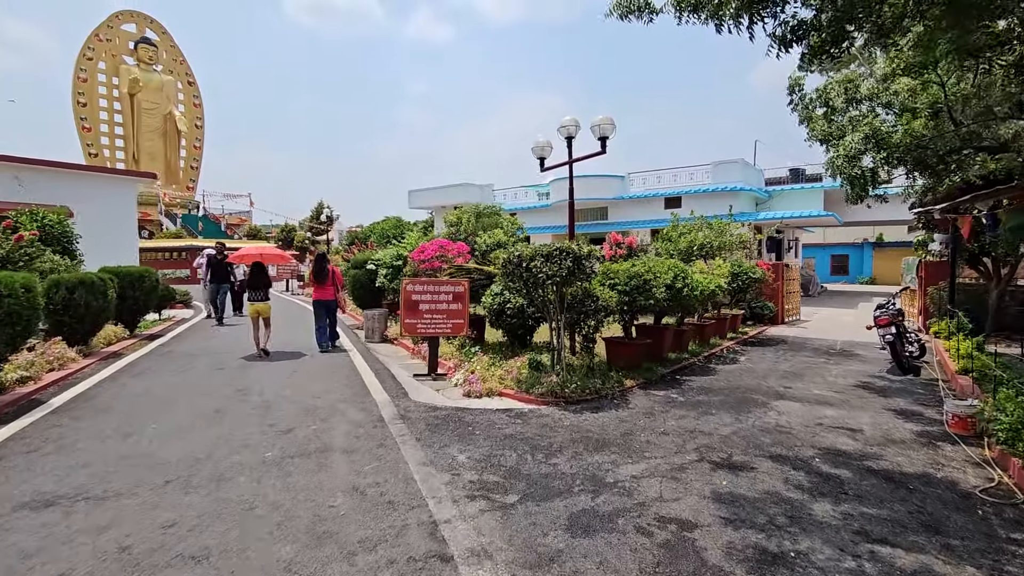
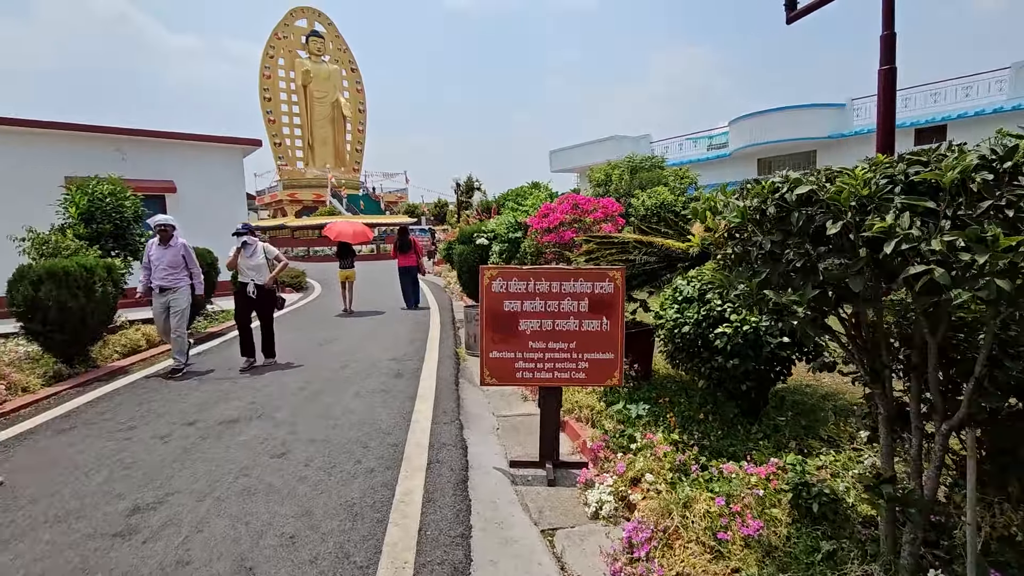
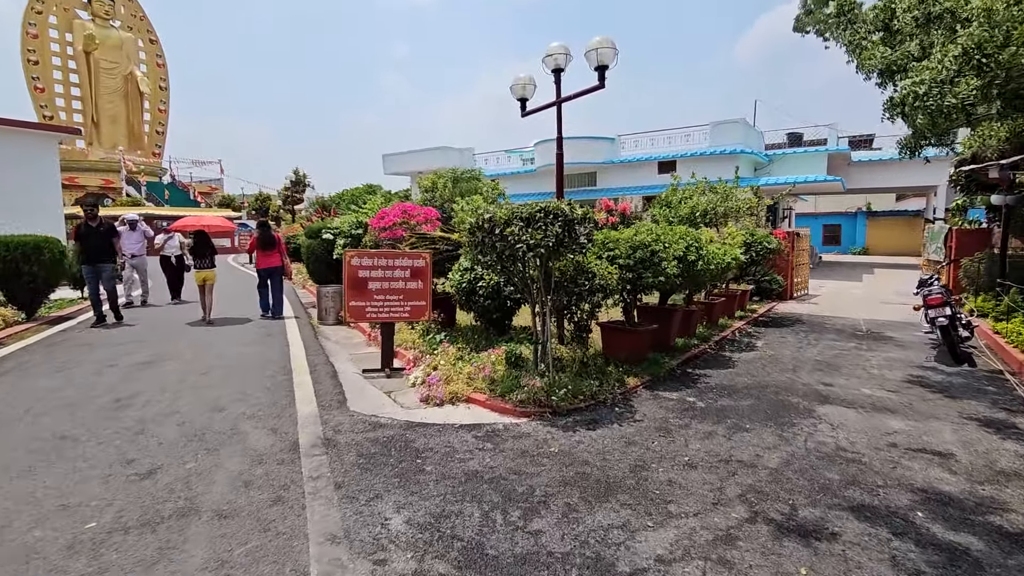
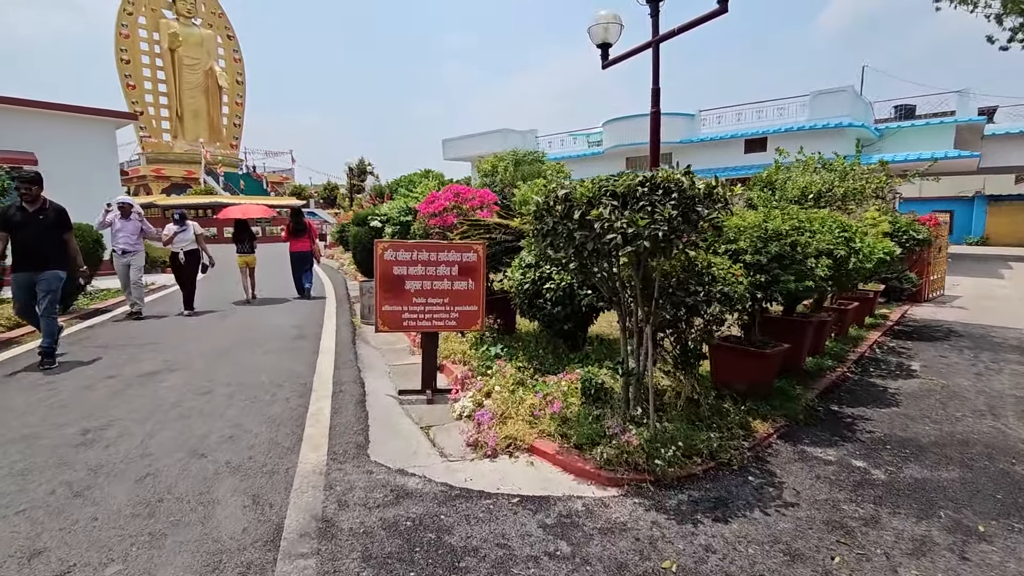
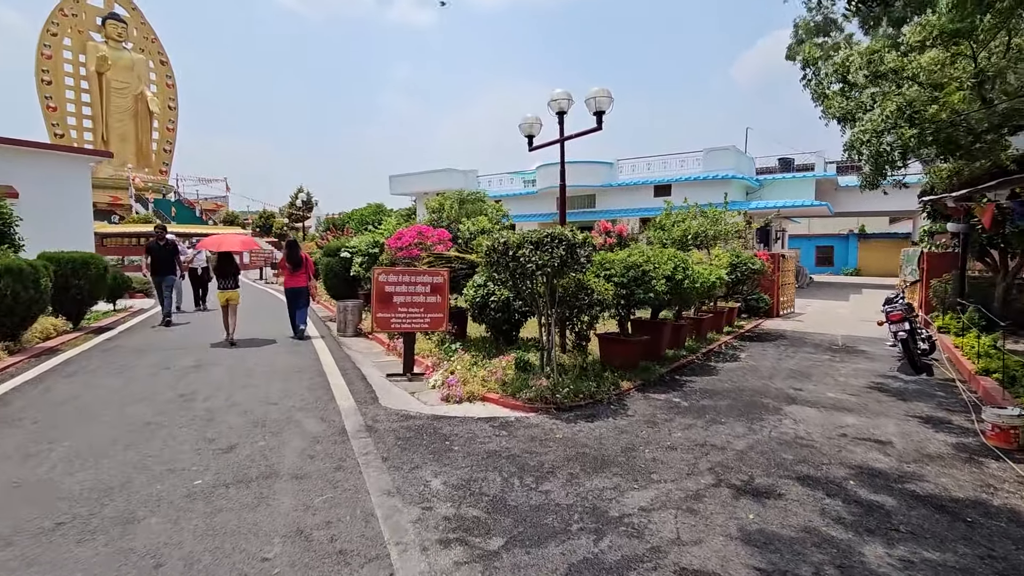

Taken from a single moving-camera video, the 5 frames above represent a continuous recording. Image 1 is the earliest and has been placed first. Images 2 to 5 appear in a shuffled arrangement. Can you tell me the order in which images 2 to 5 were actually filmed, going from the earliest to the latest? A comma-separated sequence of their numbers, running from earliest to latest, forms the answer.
5, 3, 4, 2
